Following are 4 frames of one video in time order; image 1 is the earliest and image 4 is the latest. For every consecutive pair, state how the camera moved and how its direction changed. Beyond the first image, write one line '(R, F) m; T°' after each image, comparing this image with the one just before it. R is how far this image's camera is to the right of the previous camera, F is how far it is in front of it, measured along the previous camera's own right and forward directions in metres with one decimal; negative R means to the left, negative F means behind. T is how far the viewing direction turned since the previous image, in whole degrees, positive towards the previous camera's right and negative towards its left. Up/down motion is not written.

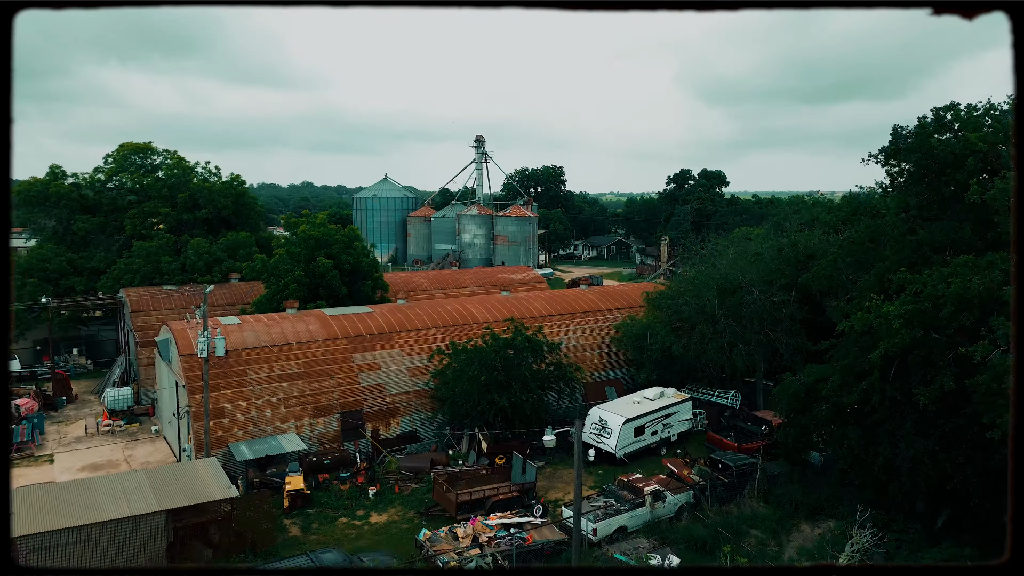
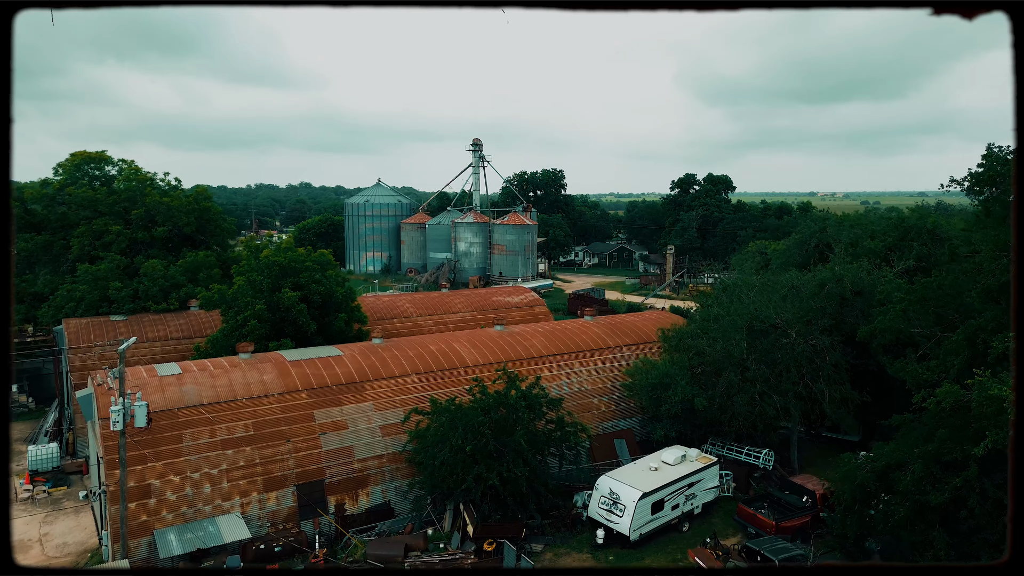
(+0.1, +2.7) m; 0°
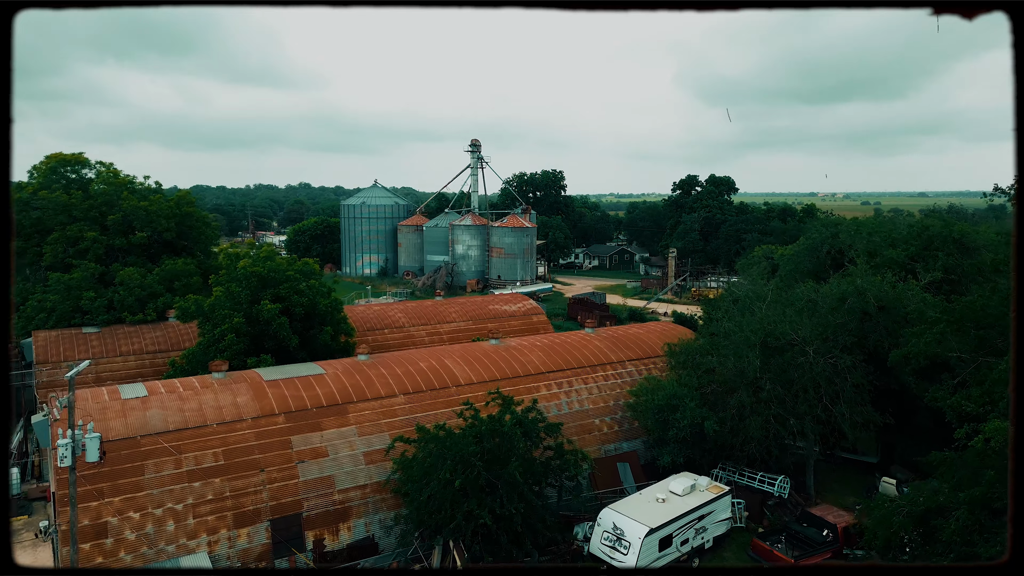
(+0.1, +1.1) m; 0°
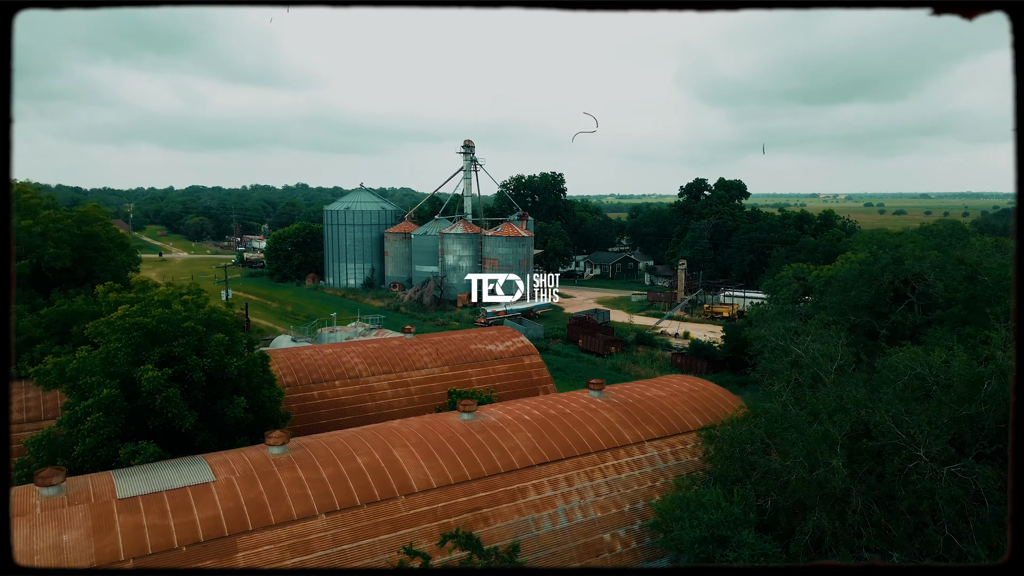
(+0.4, +4.5) m; 0°
